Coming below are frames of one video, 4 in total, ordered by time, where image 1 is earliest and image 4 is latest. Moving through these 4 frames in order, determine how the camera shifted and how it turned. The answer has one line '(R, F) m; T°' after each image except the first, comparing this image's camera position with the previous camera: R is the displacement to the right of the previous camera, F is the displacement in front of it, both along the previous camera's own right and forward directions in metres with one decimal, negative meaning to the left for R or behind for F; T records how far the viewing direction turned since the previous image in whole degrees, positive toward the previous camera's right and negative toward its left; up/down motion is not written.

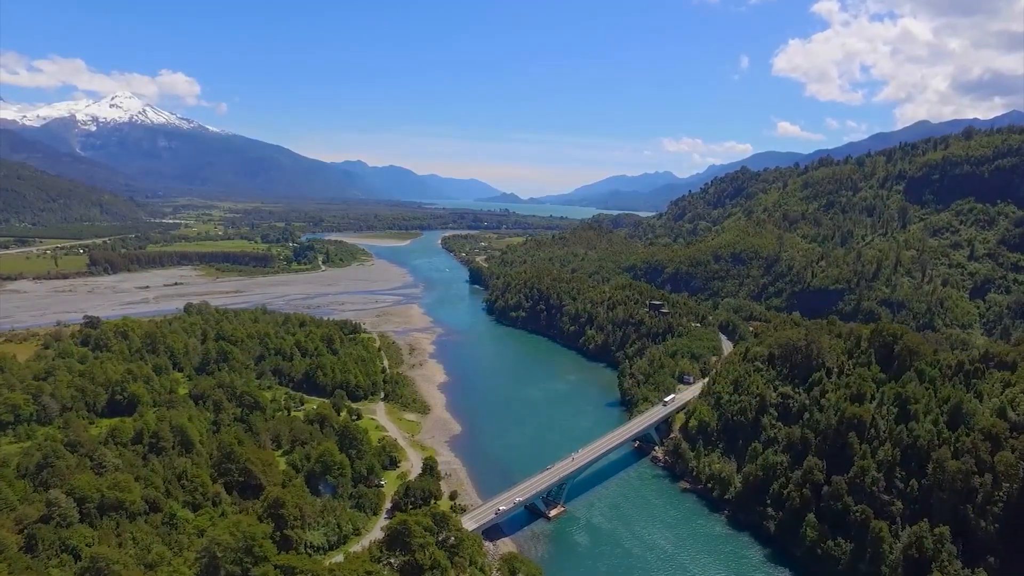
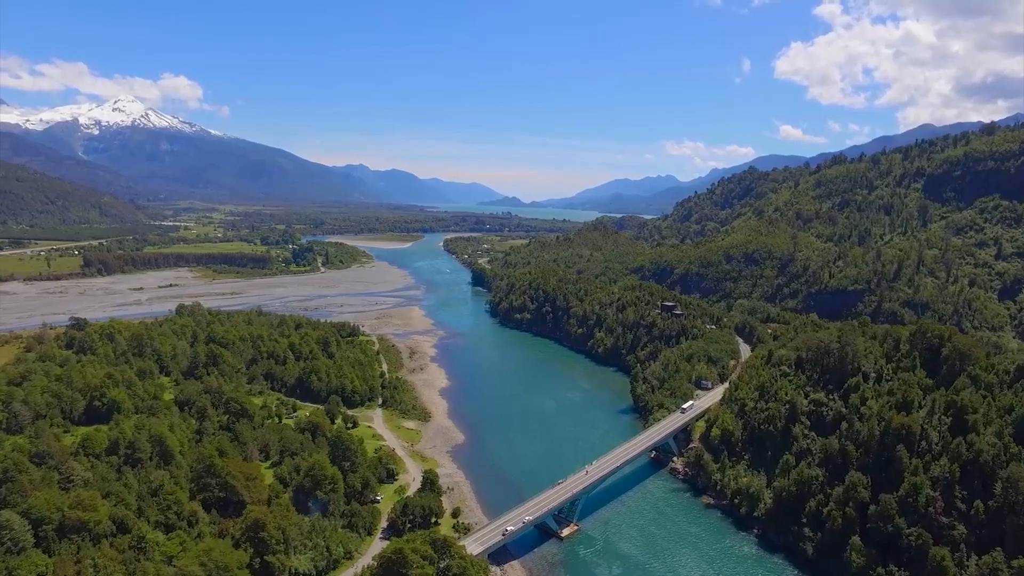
(-0.5, +4.5) m; 0°
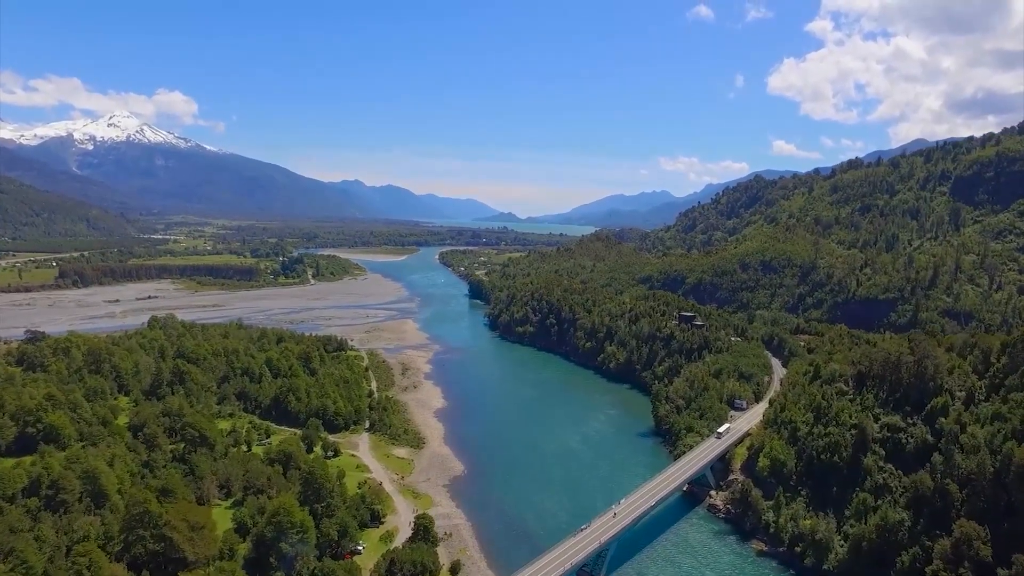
(-1.1, +8.8) m; 0°
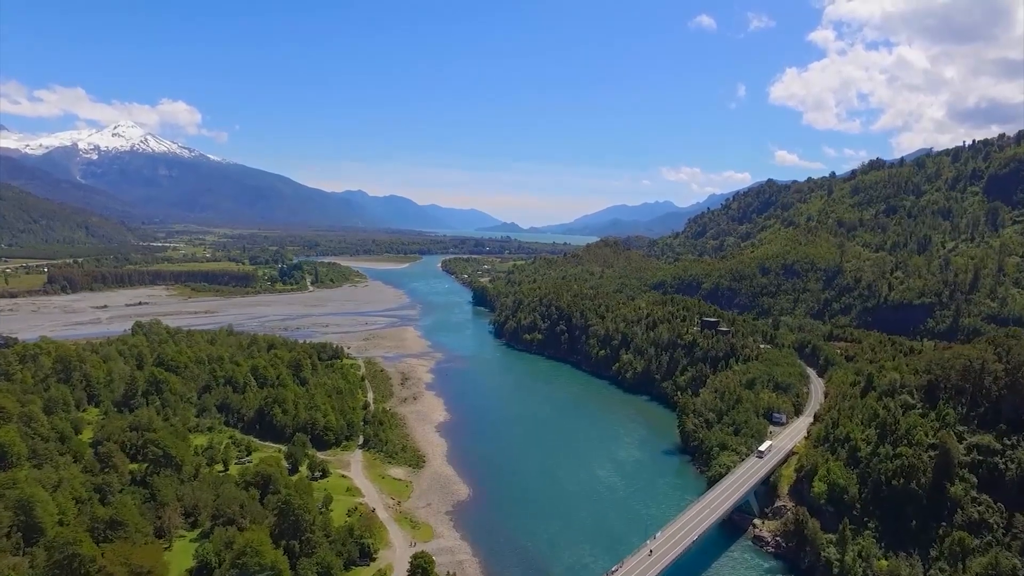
(-0.8, +6.7) m; 0°
